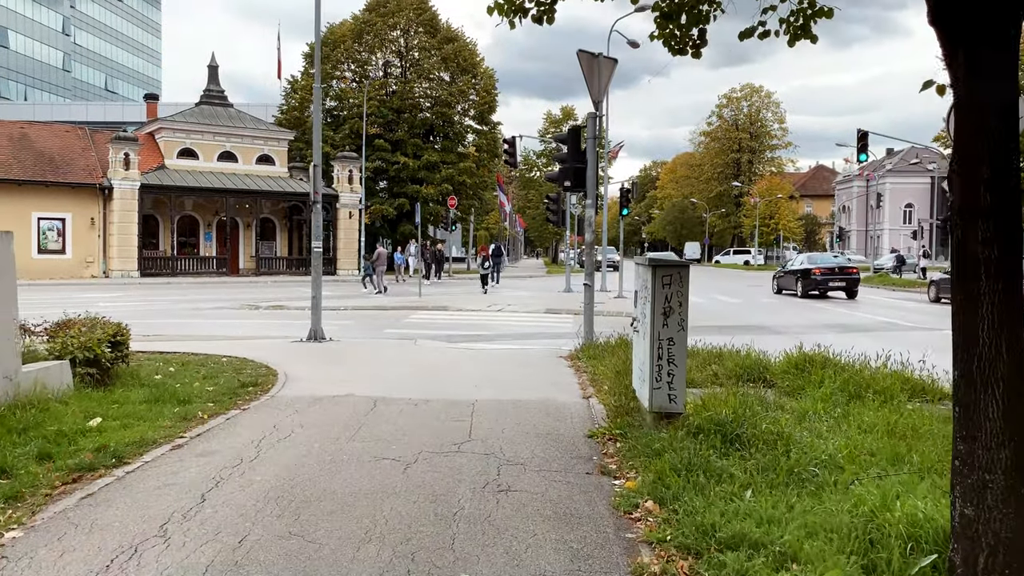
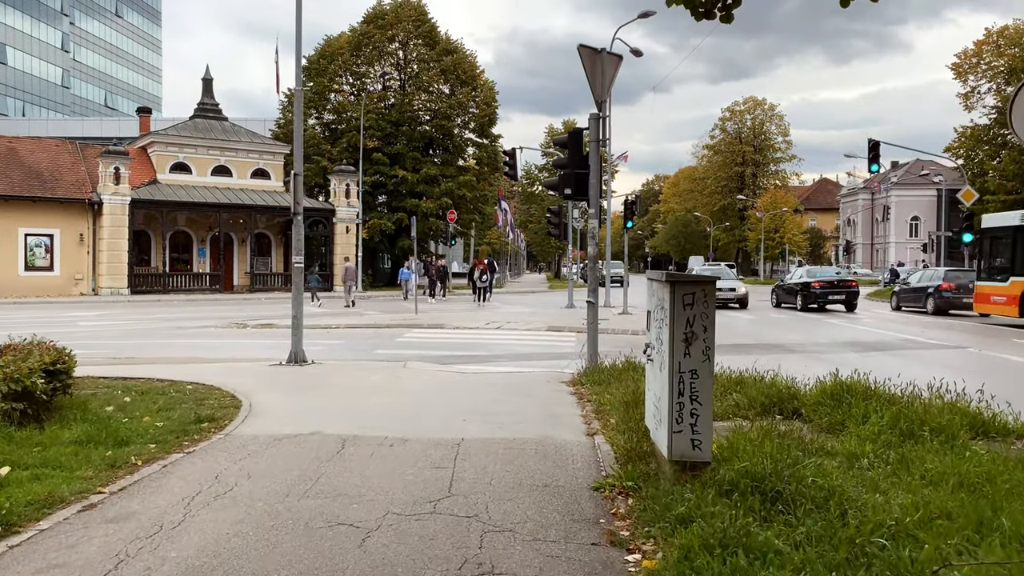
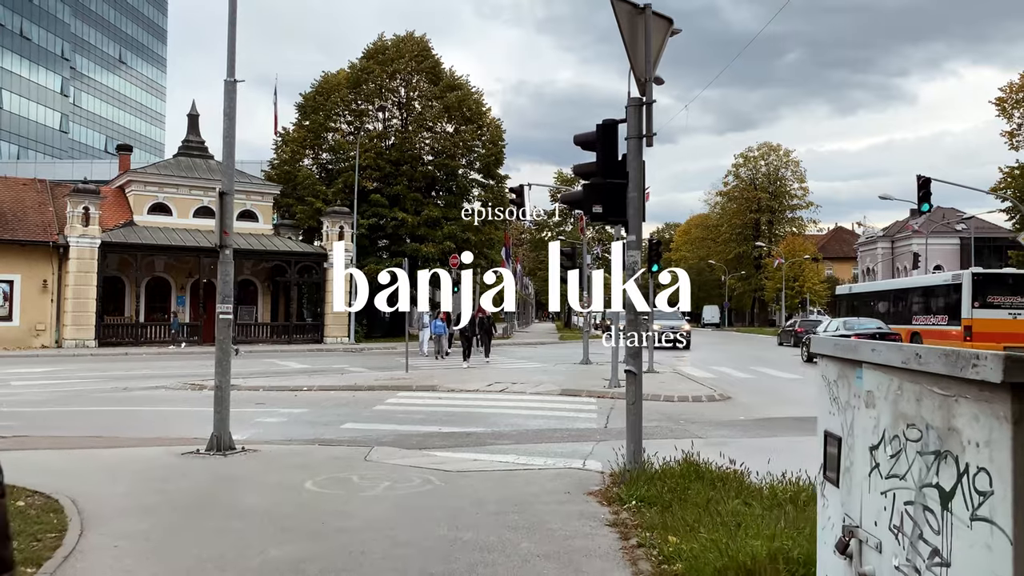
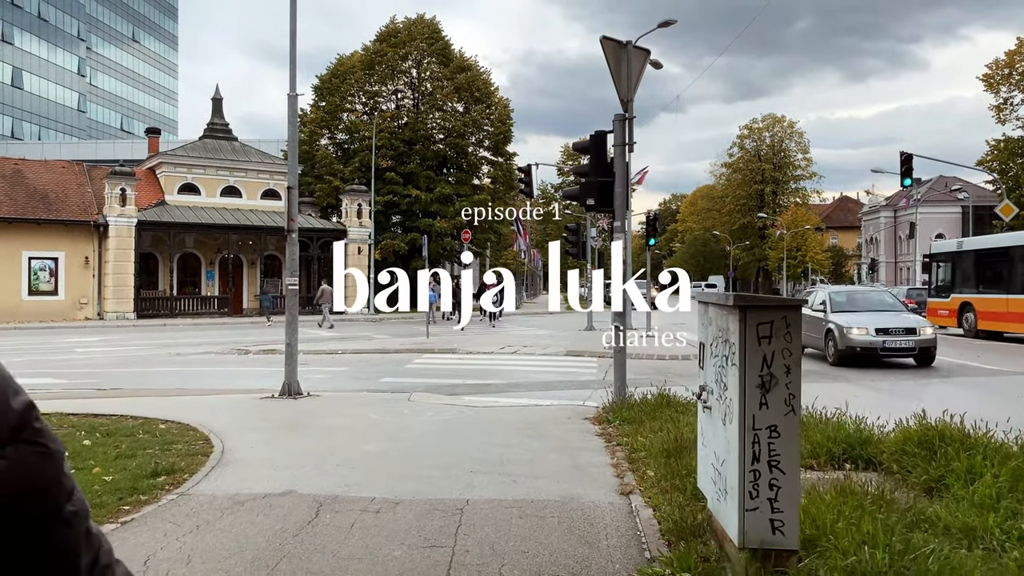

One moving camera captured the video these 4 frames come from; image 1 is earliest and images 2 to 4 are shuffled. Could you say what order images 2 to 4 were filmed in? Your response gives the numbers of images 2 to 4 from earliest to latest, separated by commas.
2, 4, 3
